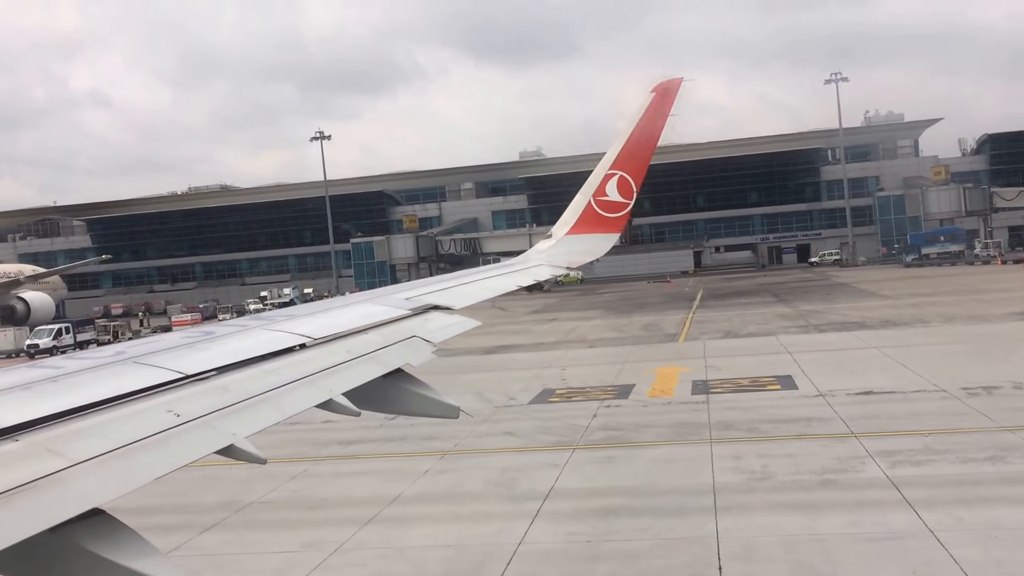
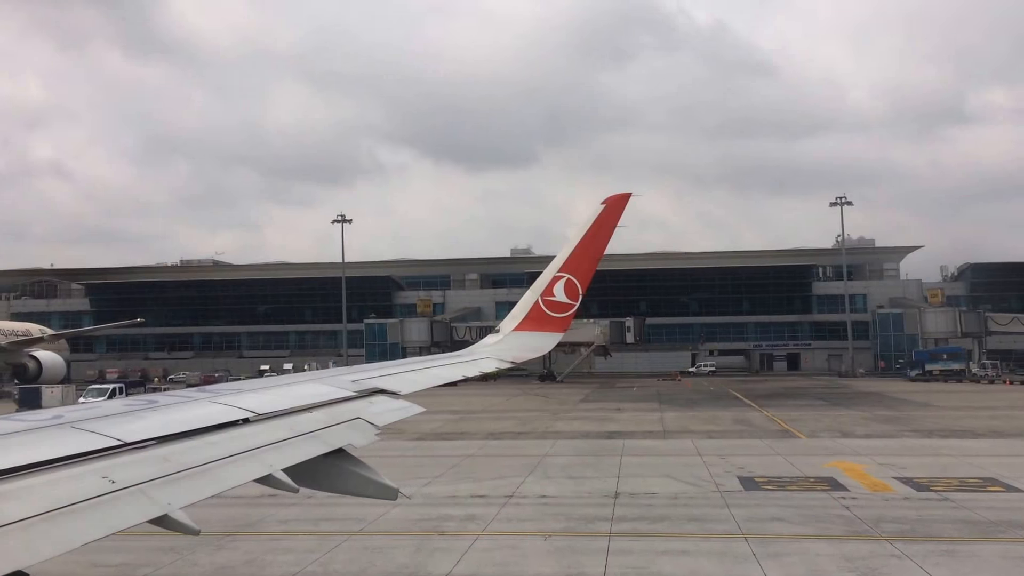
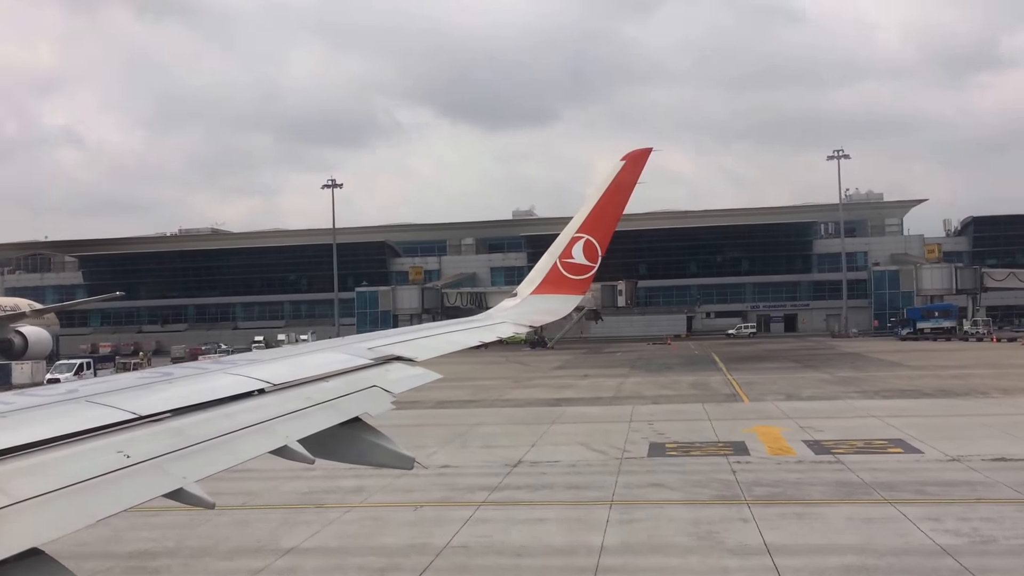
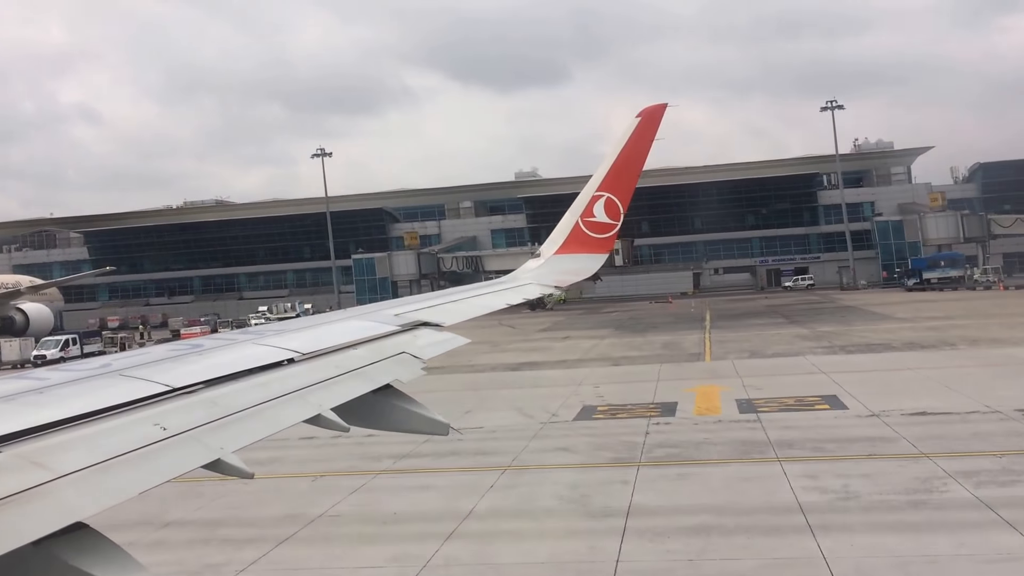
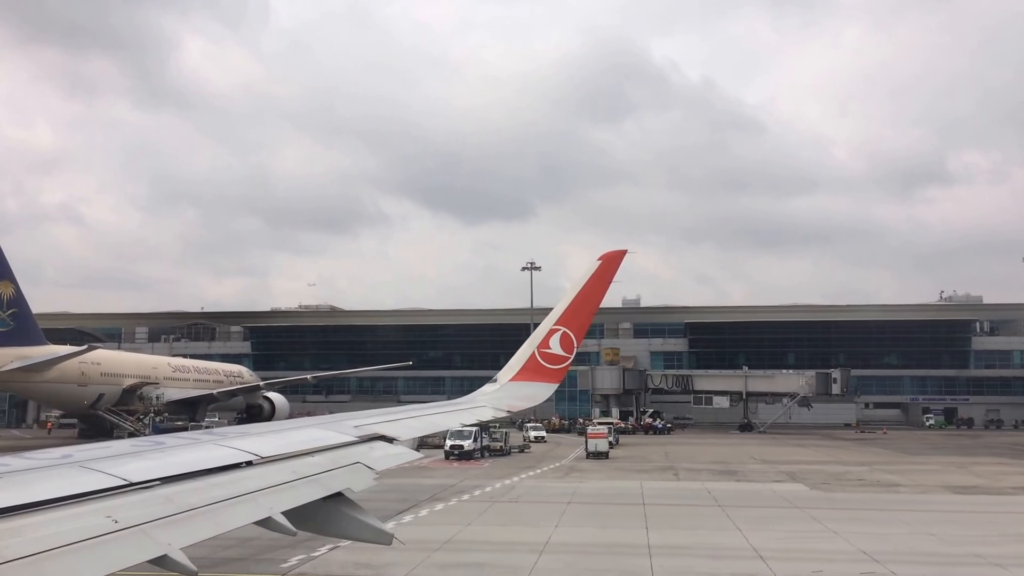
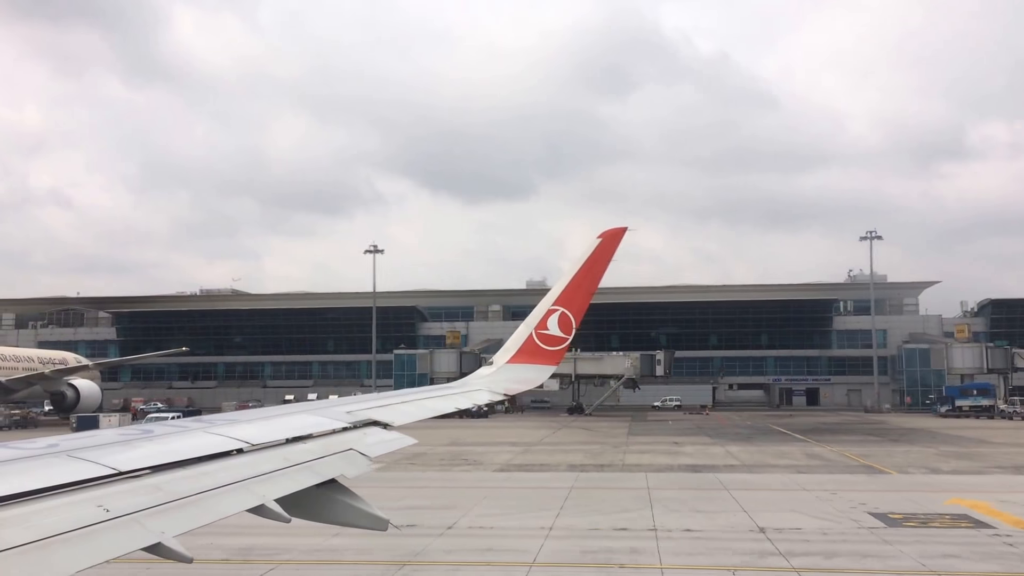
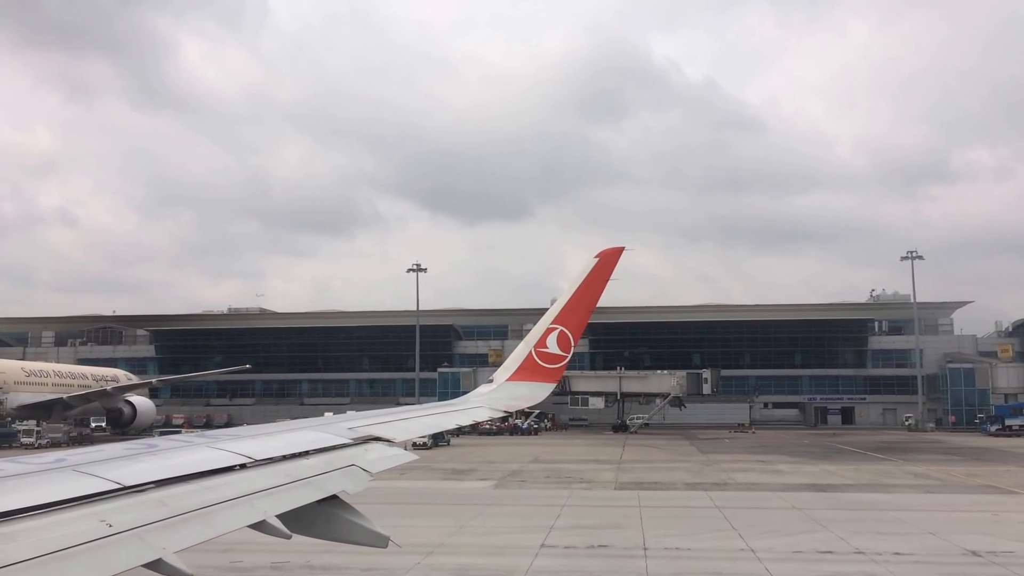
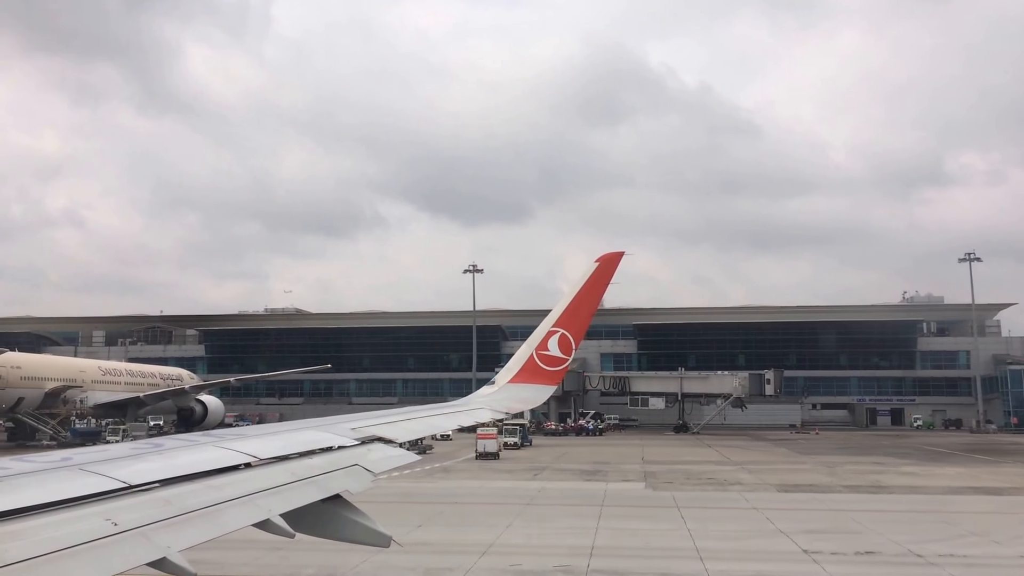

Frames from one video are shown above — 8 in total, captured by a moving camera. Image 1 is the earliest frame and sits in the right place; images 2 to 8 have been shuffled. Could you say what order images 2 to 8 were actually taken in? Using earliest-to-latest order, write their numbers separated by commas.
4, 3, 2, 6, 7, 8, 5
